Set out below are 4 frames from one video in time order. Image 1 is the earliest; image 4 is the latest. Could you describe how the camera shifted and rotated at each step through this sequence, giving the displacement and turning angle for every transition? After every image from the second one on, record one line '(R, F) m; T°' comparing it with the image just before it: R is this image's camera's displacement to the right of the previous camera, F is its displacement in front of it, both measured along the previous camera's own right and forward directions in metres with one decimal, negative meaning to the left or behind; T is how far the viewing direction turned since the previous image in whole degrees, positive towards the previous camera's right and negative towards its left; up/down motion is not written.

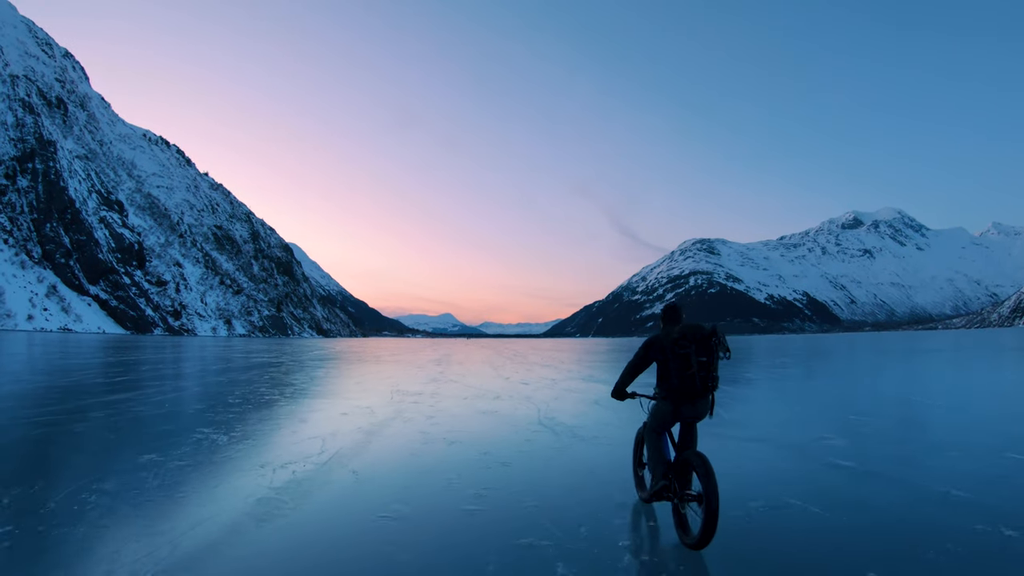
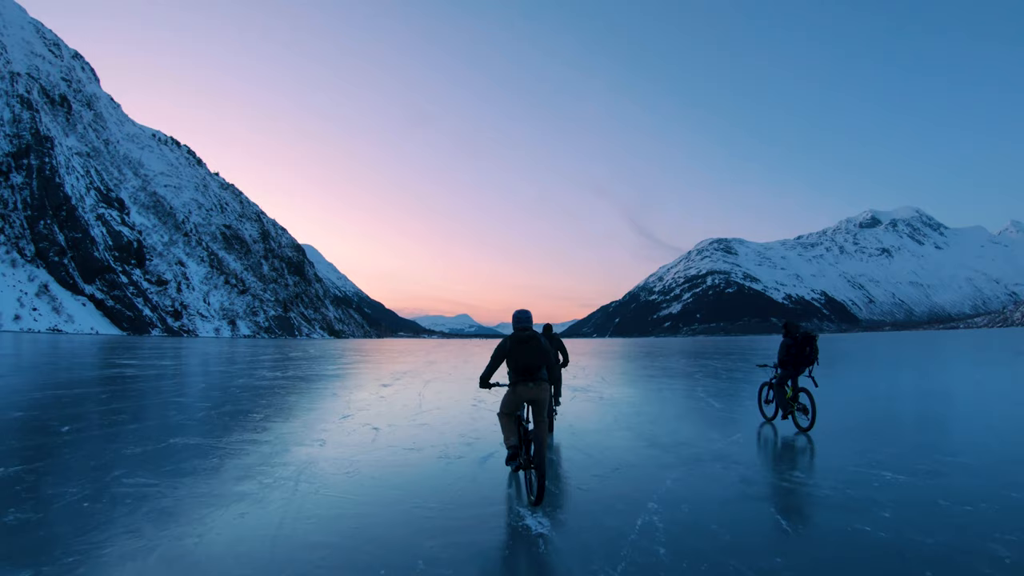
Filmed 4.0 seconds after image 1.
(+0.4, +2.0) m; -2°
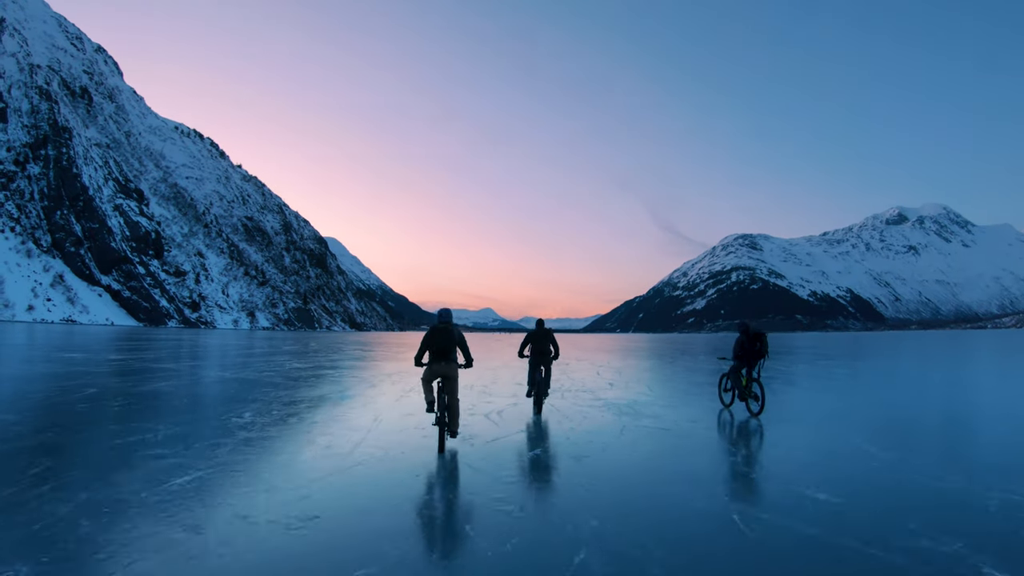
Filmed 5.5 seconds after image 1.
(+0.1, +1.4) m; -2°
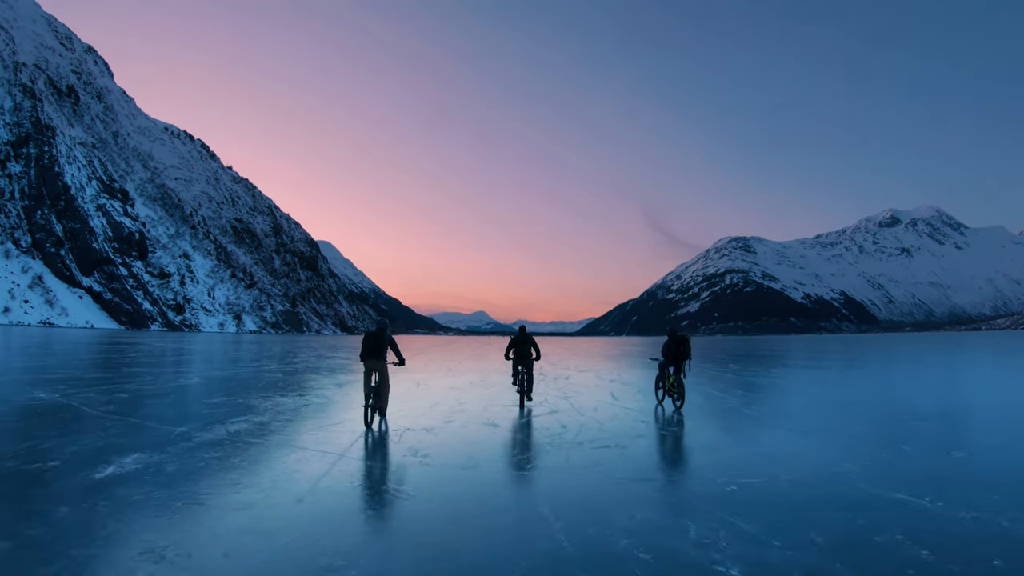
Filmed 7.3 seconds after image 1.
(+0.3, +0.5) m; +1°
